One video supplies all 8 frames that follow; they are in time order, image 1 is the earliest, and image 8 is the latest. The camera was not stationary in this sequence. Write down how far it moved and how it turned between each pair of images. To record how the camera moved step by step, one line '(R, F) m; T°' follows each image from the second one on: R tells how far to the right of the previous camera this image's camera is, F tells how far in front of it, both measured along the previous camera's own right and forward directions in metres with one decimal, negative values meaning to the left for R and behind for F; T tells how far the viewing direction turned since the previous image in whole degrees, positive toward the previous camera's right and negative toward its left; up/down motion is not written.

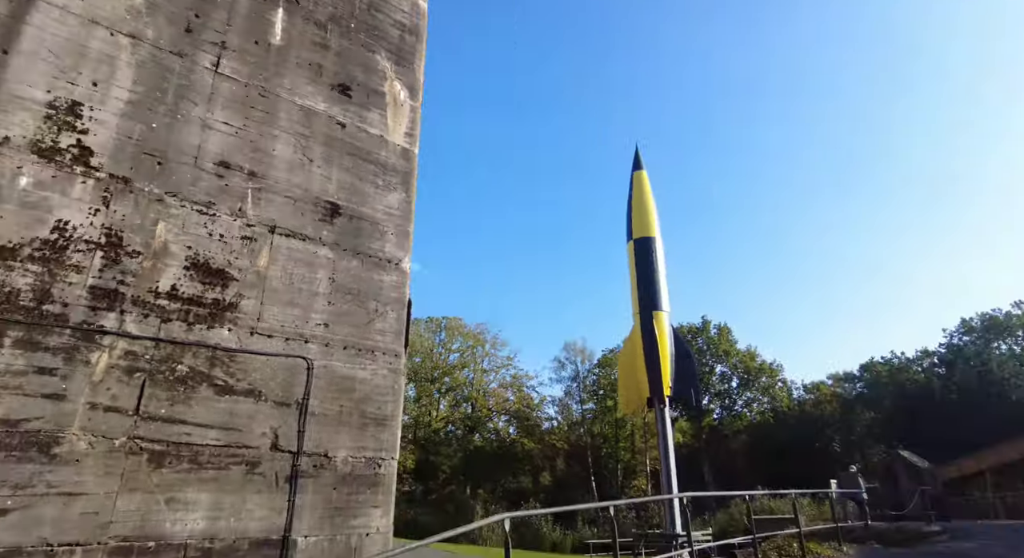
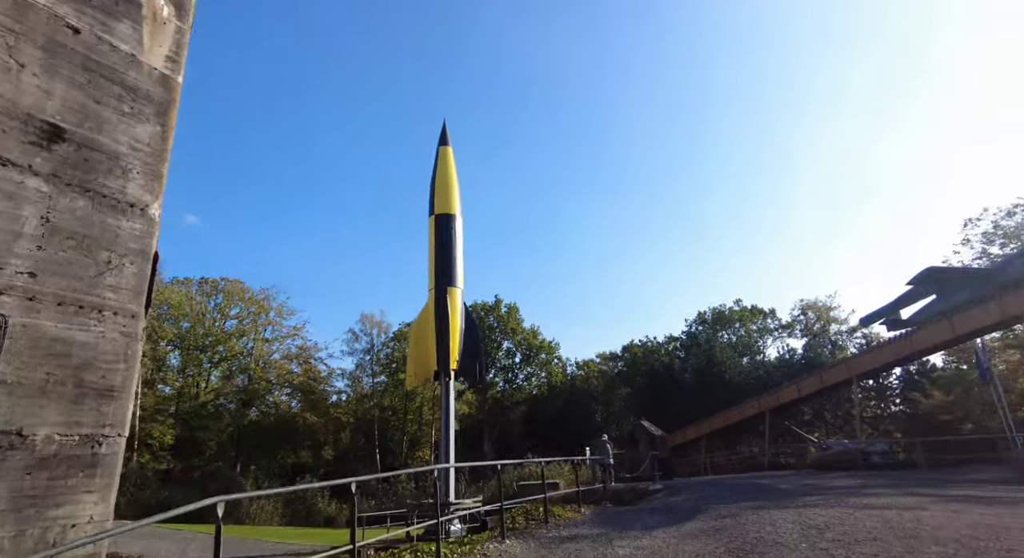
(+0.3, +0.1) m; +20°
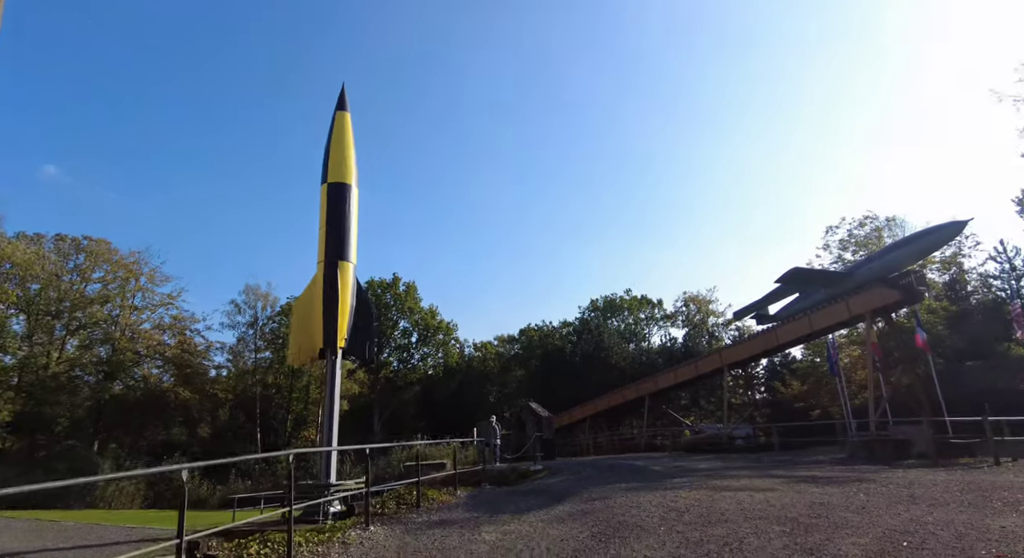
(+0.2, +0.2) m; +10°
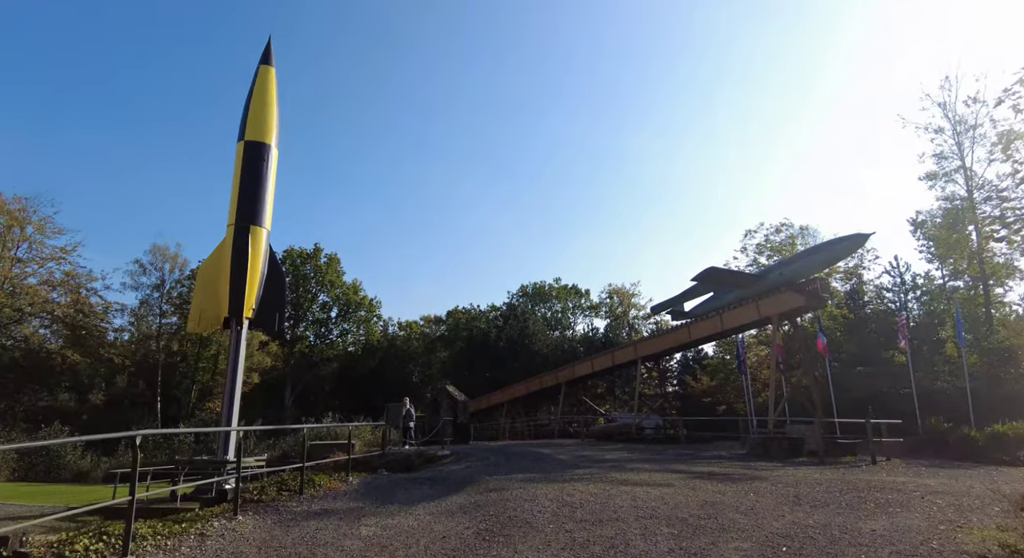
(+0.3, +0.3) m; +7°
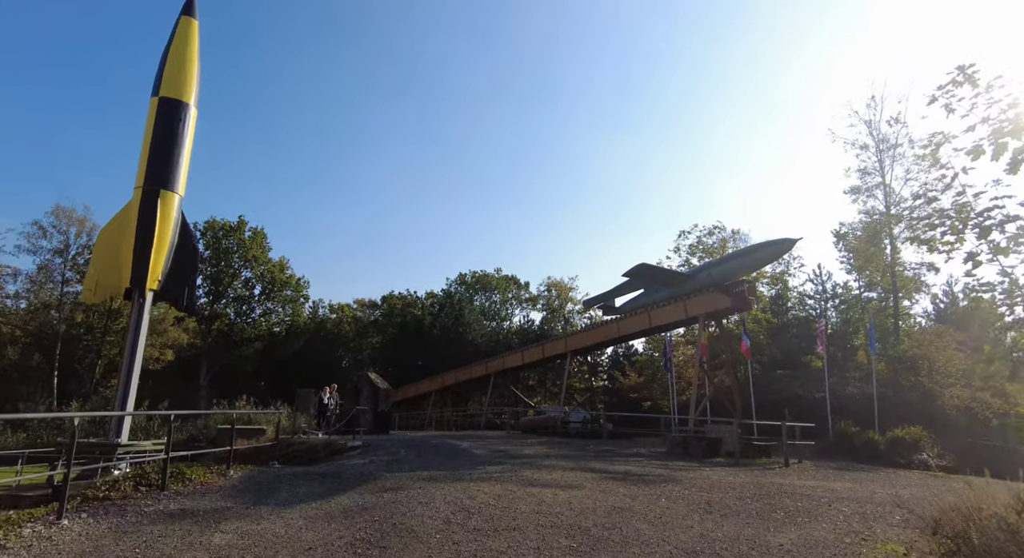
(+0.3, +0.5) m; +6°
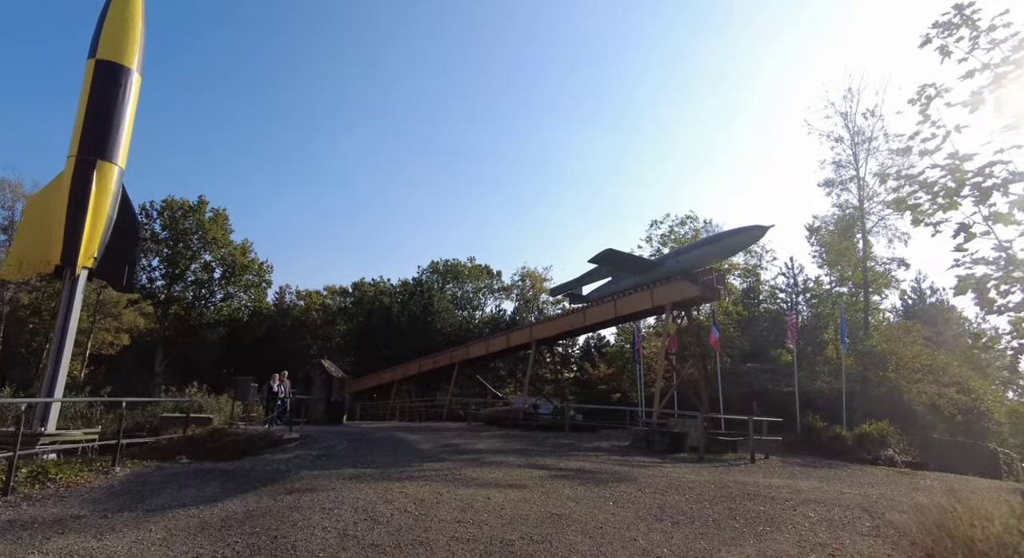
(+0.4, +0.7) m; +2°
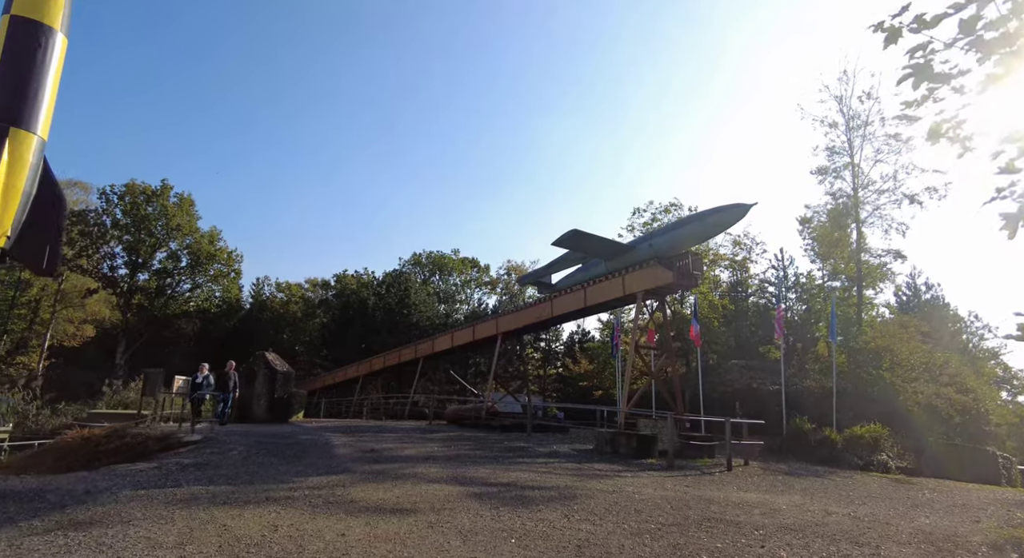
(+0.8, +1.3) m; 0°
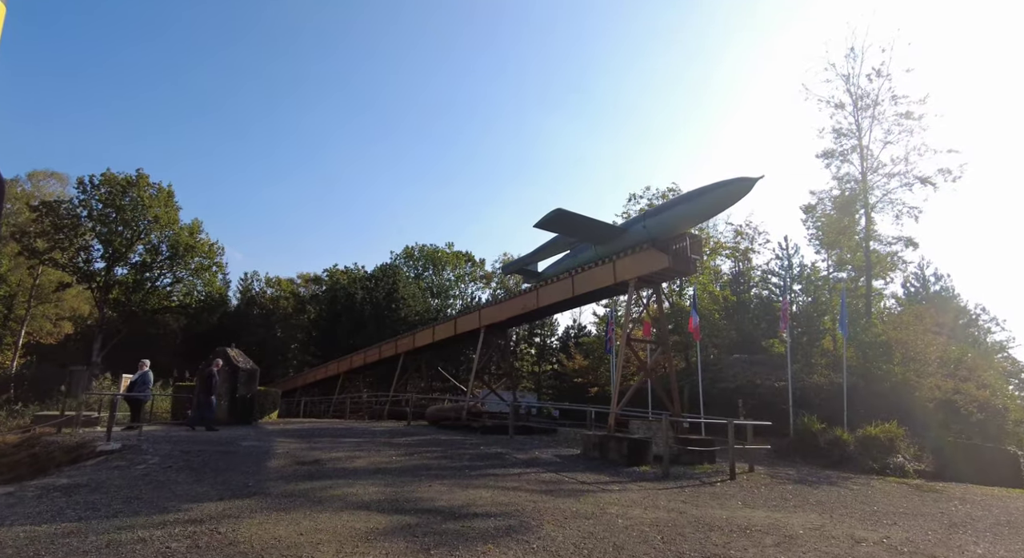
(+0.4, +1.2) m; 0°
